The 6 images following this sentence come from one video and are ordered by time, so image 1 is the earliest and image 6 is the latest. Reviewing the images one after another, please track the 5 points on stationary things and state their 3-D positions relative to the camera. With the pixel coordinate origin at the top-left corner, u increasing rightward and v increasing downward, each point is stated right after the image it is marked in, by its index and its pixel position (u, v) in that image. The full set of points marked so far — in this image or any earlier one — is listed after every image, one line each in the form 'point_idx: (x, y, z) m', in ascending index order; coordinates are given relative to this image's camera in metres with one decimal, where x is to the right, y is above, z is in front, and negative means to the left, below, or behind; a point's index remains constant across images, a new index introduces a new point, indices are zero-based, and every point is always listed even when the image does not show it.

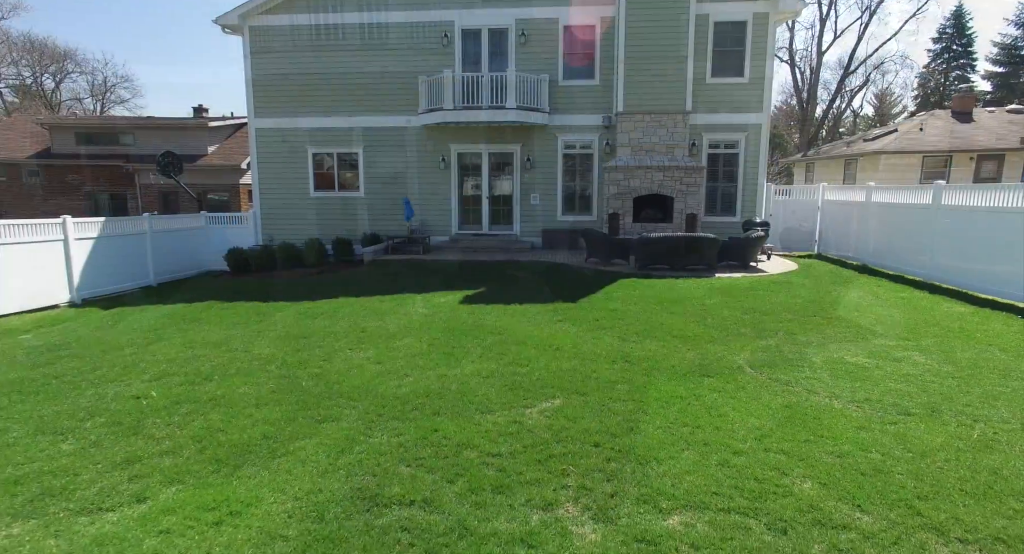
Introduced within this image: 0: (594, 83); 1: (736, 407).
0: (+2.1, +4.9, +14.2) m
1: (+1.8, -1.0, +4.5) m
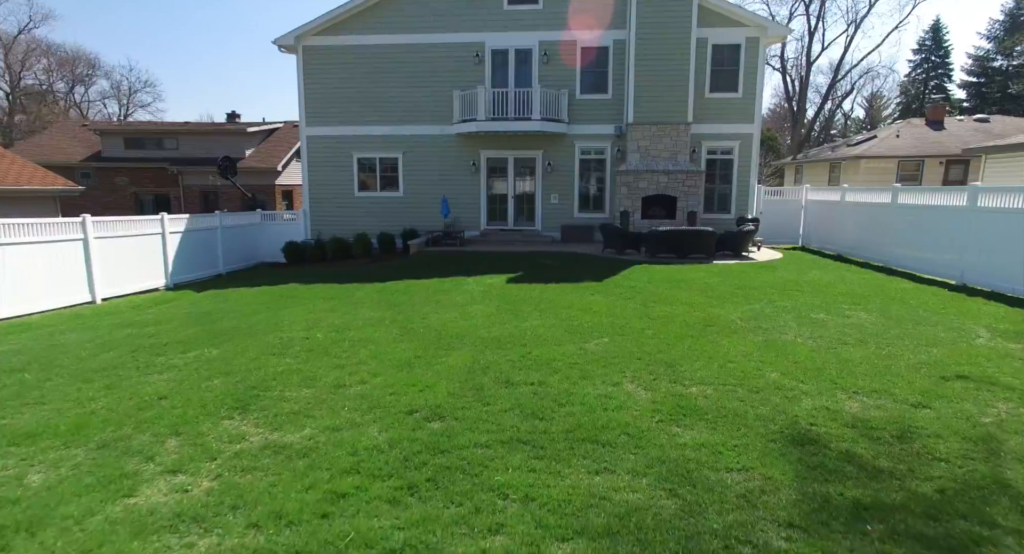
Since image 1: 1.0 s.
0: (+2.8, +5.2, +16.4) m
1: (+2.6, -0.7, +6.6) m
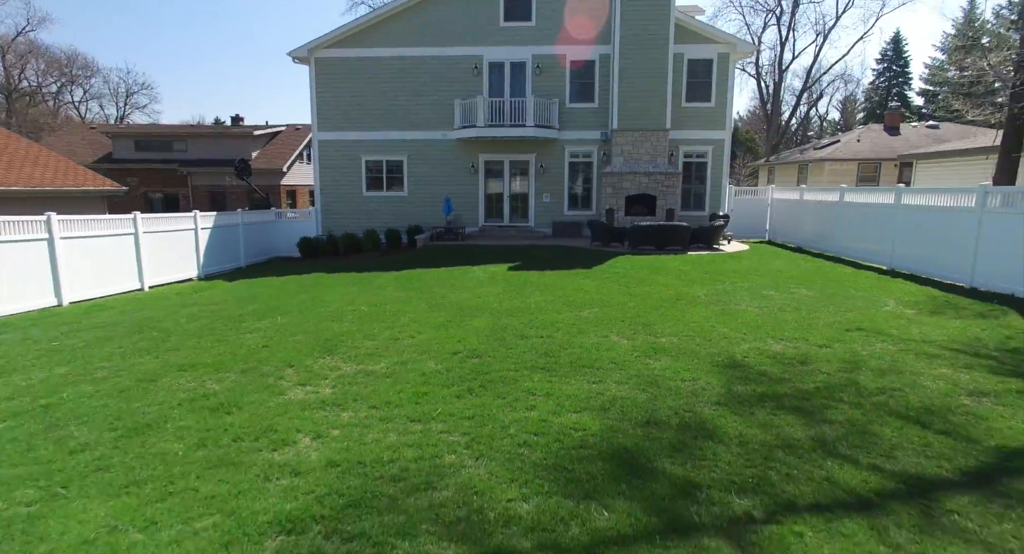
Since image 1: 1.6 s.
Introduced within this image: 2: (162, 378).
0: (+2.6, +5.5, +18.1) m
1: (+2.7, -0.5, +8.4) m
2: (-3.3, -0.9, +5.2) m
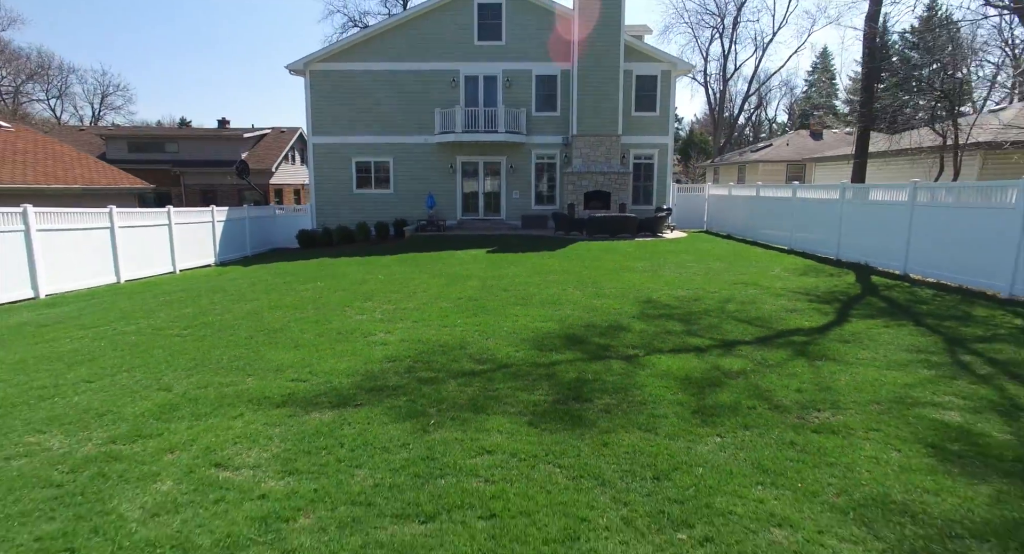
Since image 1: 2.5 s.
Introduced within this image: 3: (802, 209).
0: (+1.7, +6.0, +20.9) m
1: (+2.4, +0.1, +11.2) m
2: (-3.4, -0.5, +7.6) m
3: (+7.2, +1.7, +14.1) m
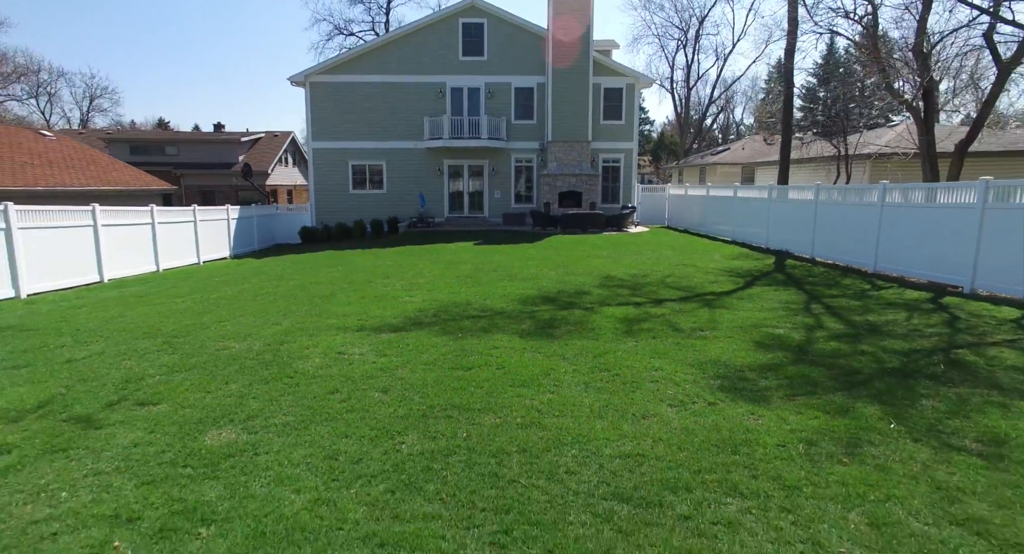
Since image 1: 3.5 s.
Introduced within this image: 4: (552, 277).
0: (+0.9, +6.4, +23.3) m
1: (+2.1, +0.4, +13.6) m
2: (-3.6, -0.2, +9.8) m
3: (+6.8, +2.1, +16.7) m
4: (+0.8, 0.0, +10.8) m
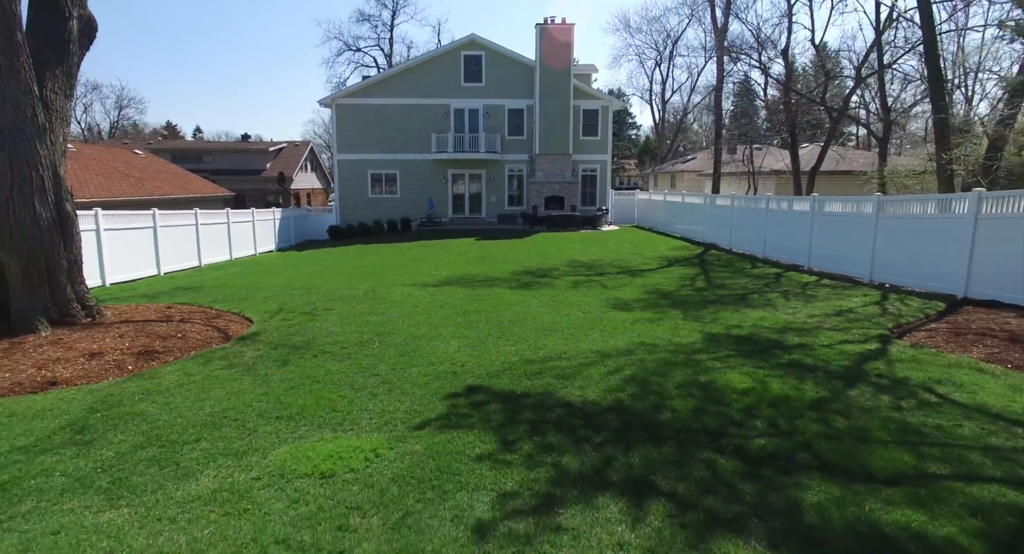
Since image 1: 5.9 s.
0: (+0.6, +6.8, +27.4) m
1: (+1.9, +0.8, +17.8) m
2: (-3.7, +0.2, +14.0) m
3: (+6.5, +2.5, +20.9) m
4: (+0.6, +0.4, +15.0) m
